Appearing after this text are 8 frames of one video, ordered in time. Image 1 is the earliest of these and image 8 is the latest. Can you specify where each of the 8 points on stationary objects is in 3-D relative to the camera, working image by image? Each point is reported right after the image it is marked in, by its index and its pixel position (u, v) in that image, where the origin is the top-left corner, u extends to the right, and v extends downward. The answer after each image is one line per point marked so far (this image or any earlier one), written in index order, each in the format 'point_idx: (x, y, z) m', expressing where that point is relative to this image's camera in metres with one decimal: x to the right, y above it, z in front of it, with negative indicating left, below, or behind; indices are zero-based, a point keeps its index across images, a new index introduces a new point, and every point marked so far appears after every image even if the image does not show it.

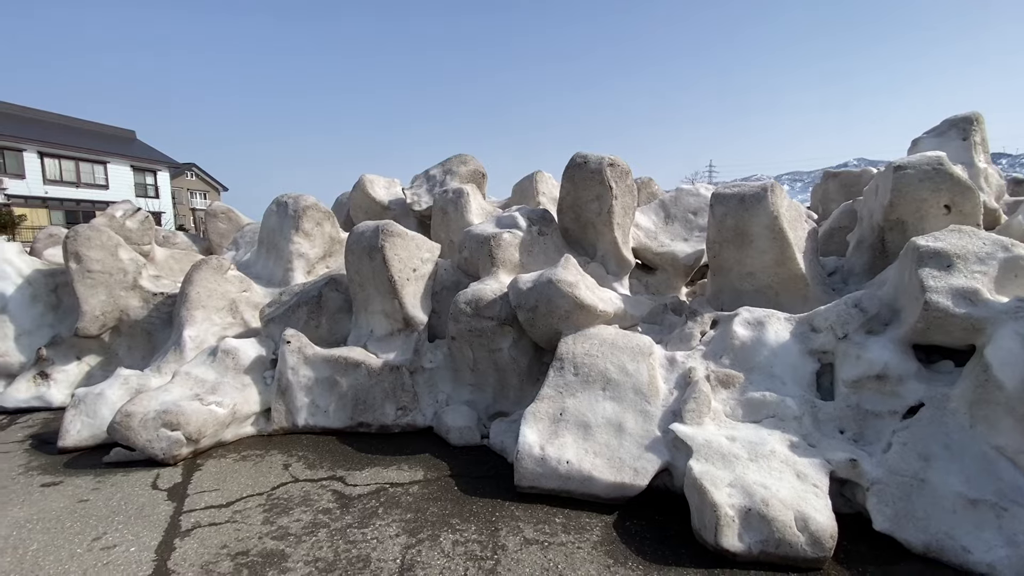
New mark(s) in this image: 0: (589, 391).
0: (+0.5, -0.6, +3.0) m
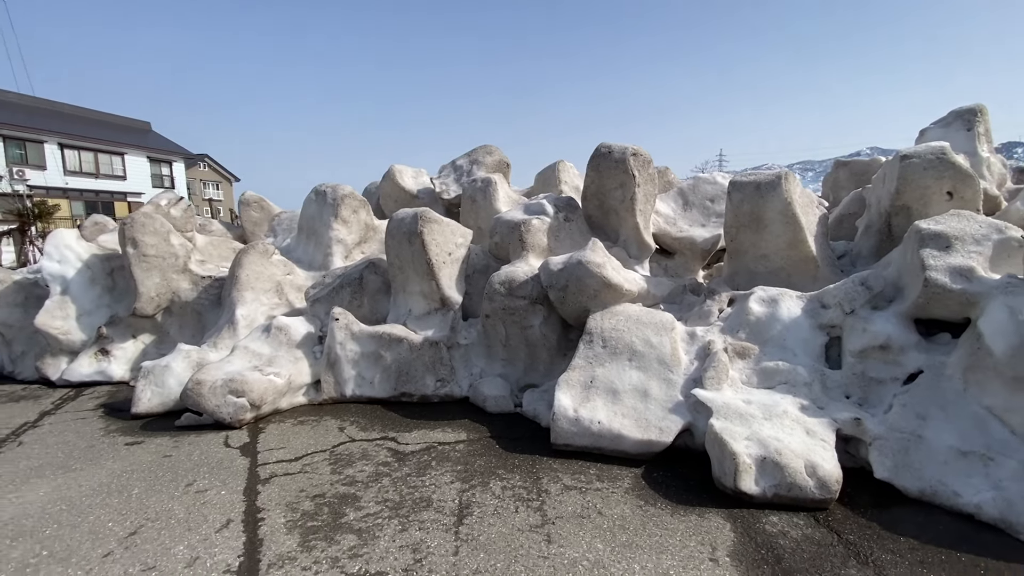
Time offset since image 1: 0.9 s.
0: (+0.7, -0.5, +3.3) m
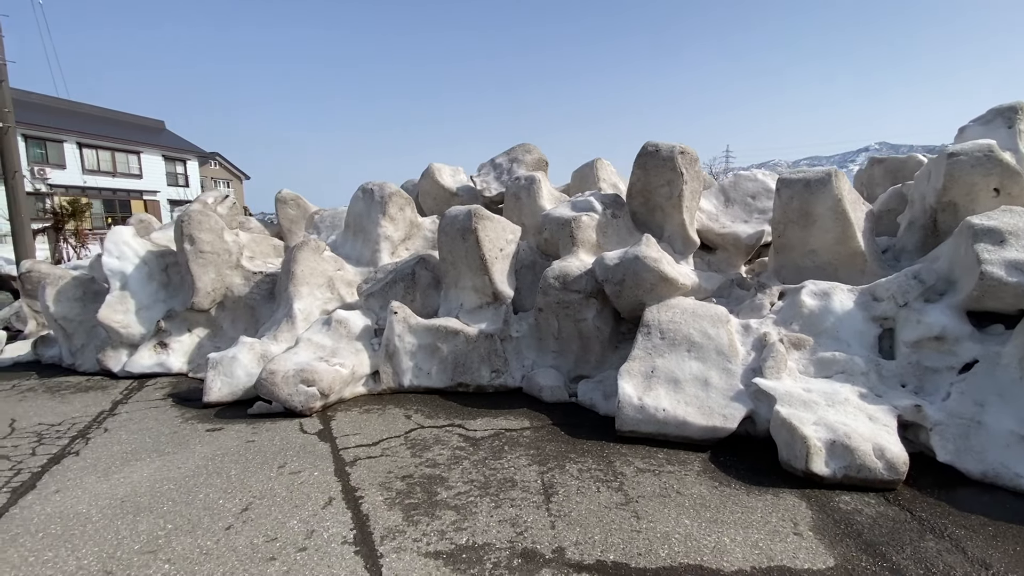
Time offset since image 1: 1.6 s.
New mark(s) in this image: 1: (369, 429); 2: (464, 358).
0: (+1.2, -0.4, +3.4) m
1: (-1.0, -1.0, +3.5) m
2: (-0.4, -0.6, +4.2) m
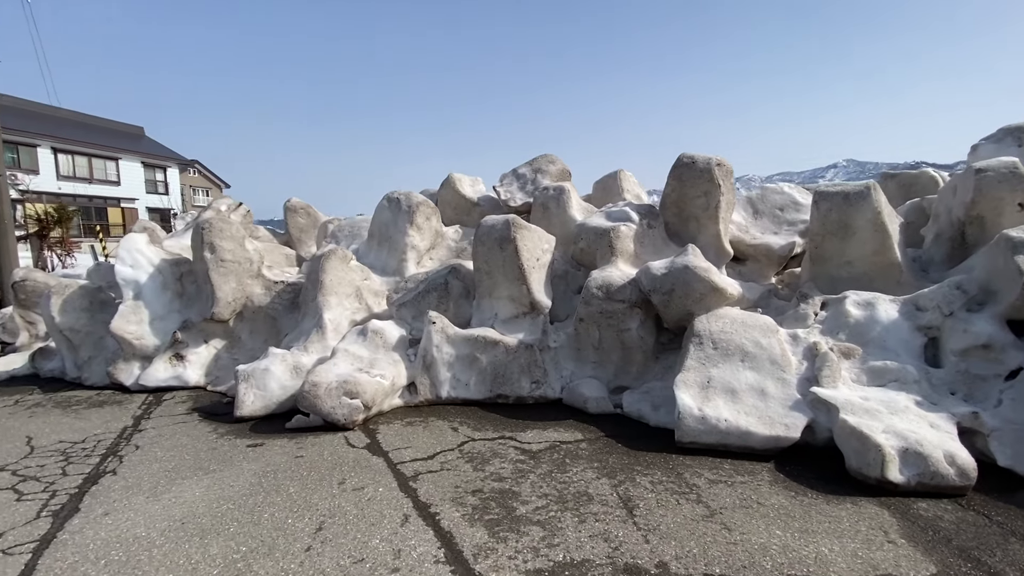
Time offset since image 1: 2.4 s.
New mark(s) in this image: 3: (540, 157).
0: (+1.5, -0.5, +3.4) m
1: (-0.7, -1.1, +3.4) m
2: (-0.1, -0.7, +4.2) m
3: (+0.3, +1.6, +5.9) m
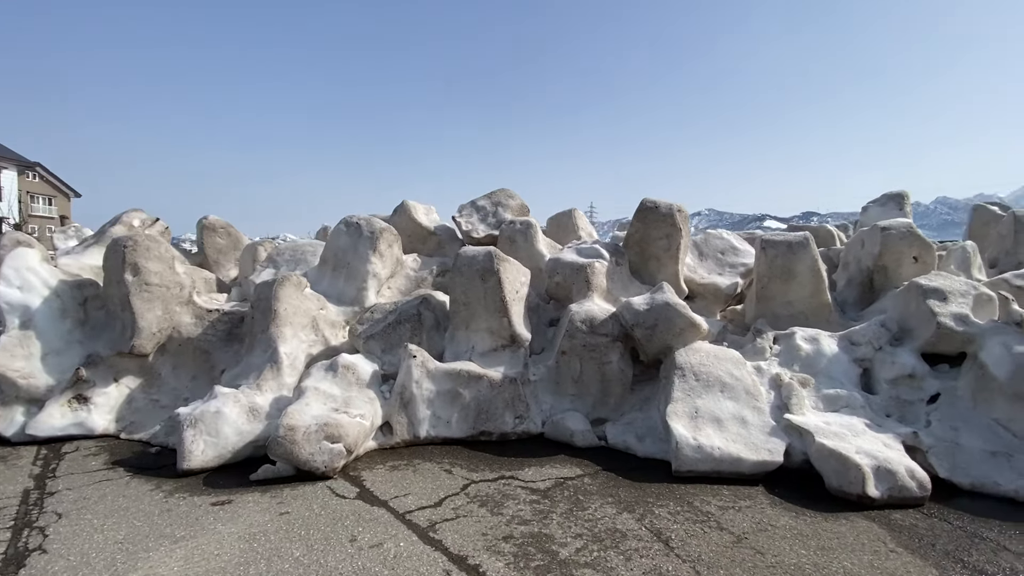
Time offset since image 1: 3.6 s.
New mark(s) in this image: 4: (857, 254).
0: (+1.5, -0.8, +3.7) m
1: (-0.6, -1.3, +3.2) m
2: (-0.2, -1.0, +4.0) m
3: (-0.2, +1.2, +6.0) m
4: (+3.6, +0.3, +5.0) m
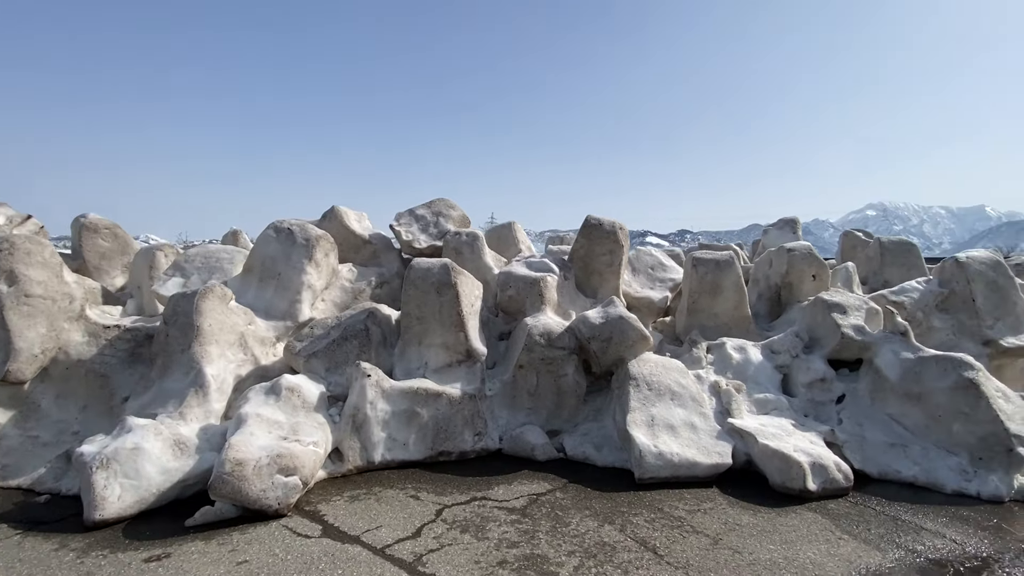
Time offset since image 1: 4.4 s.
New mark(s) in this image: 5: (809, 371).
0: (+1.2, -0.9, +3.9) m
1: (-0.8, -1.4, +3.0) m
2: (-0.5, -1.1, +3.9) m
3: (-0.9, +1.1, +5.8) m
4: (+3.0, +0.2, +5.7) m
5: (+2.7, -0.8, +4.4) m
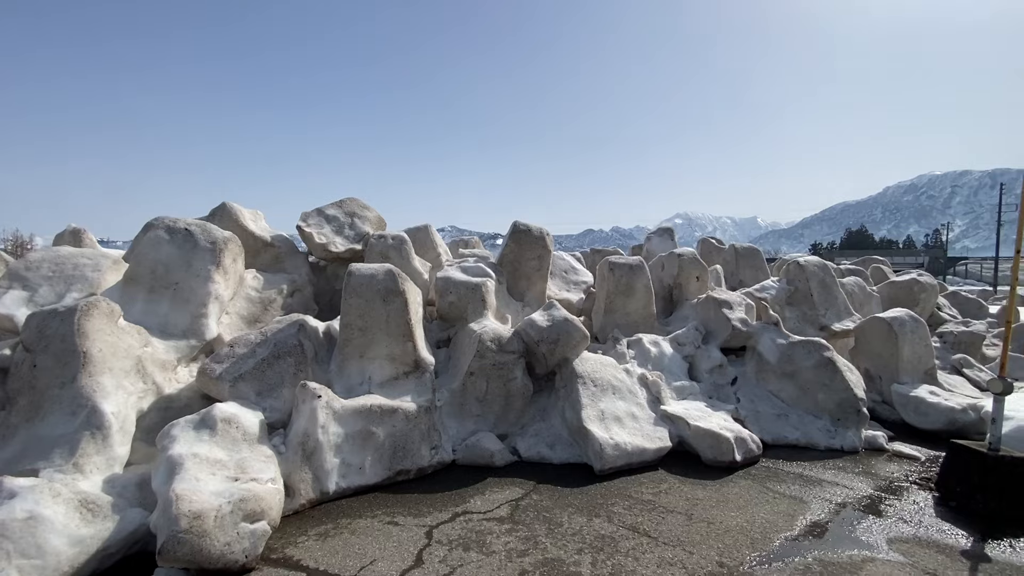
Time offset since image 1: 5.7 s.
0: (+0.8, -0.9, +4.2) m
1: (-0.8, -1.5, +2.7) m
2: (-0.8, -1.2, +3.7) m
3: (-1.8, +1.0, +5.4) m
4: (+2.0, +0.2, +6.4) m
5: (+2.1, -0.8, +5.1) m
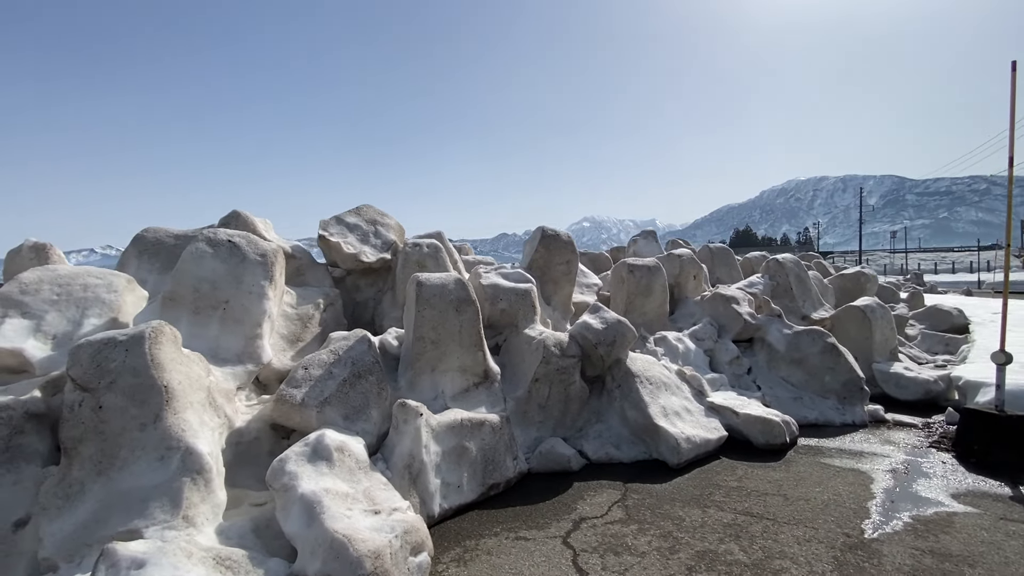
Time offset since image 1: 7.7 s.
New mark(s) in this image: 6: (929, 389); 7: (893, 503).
0: (+1.4, -0.9, +4.4) m
1: (+0.1, -1.5, +2.6) m
2: (-0.1, -1.2, +3.6) m
3: (-1.5, +0.9, +5.1) m
4: (+2.0, +0.2, +6.8) m
5: (+2.4, -0.7, +5.5) m
6: (+4.7, -1.1, +5.4) m
7: (+2.5, -1.4, +3.2) m
